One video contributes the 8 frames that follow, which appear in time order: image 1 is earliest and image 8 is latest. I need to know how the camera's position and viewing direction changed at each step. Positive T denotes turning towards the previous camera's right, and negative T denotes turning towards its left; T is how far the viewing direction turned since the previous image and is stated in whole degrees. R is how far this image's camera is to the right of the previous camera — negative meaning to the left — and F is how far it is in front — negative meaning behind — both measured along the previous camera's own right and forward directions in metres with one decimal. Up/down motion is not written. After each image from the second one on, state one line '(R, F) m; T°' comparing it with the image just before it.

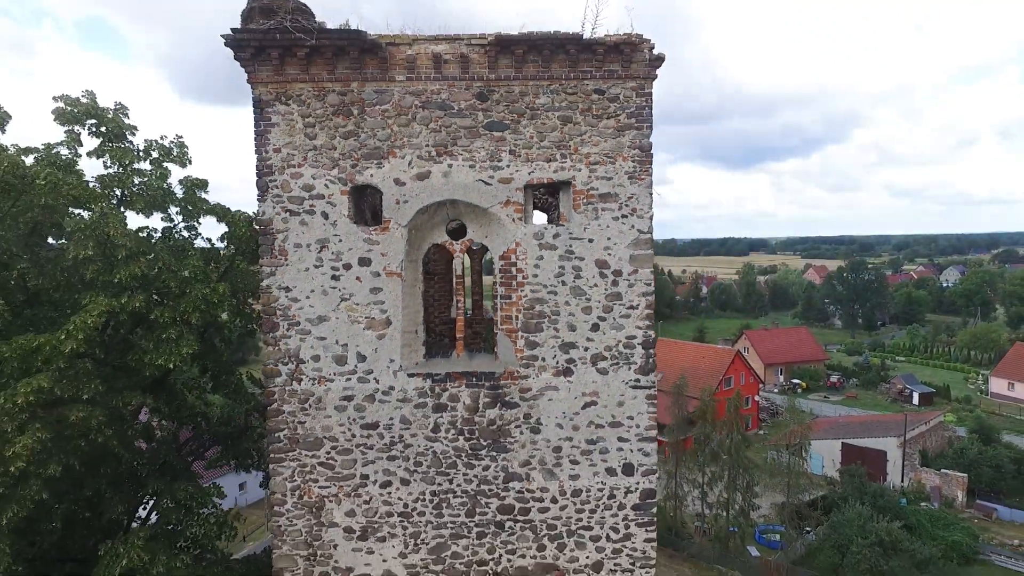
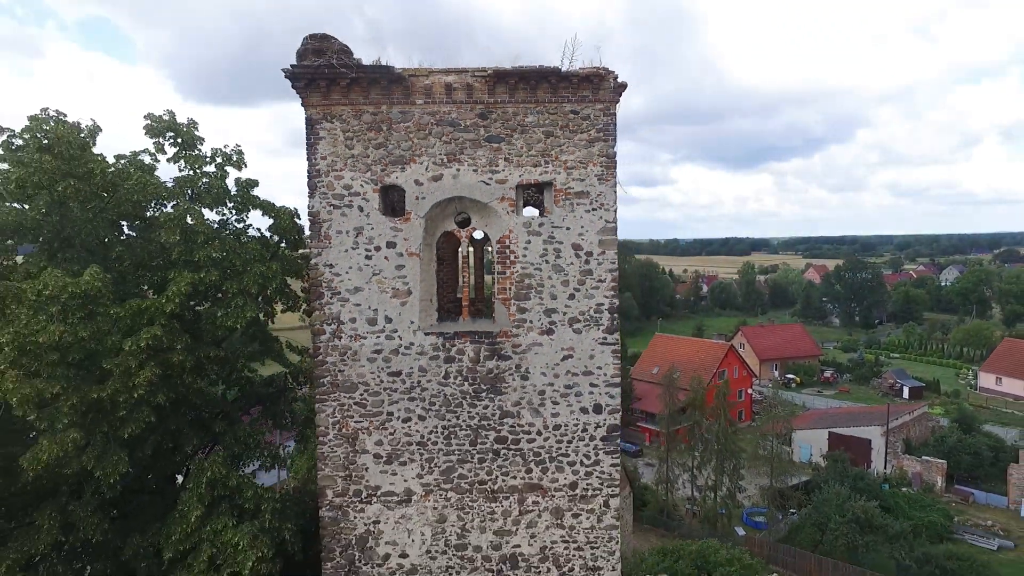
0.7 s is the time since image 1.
(+0.1, -1.1) m; 0°
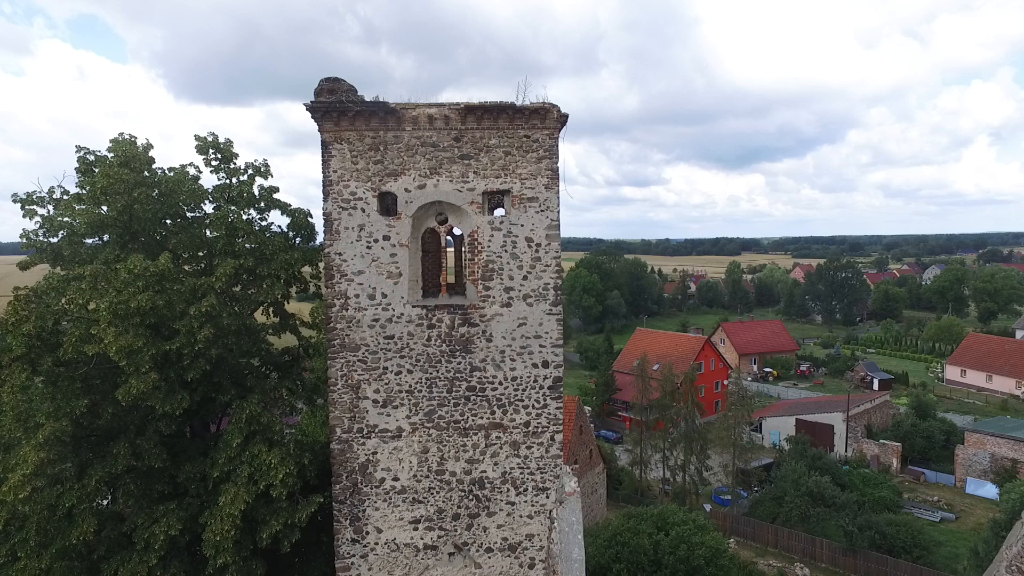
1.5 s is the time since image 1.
(+0.3, -1.5) m; +1°
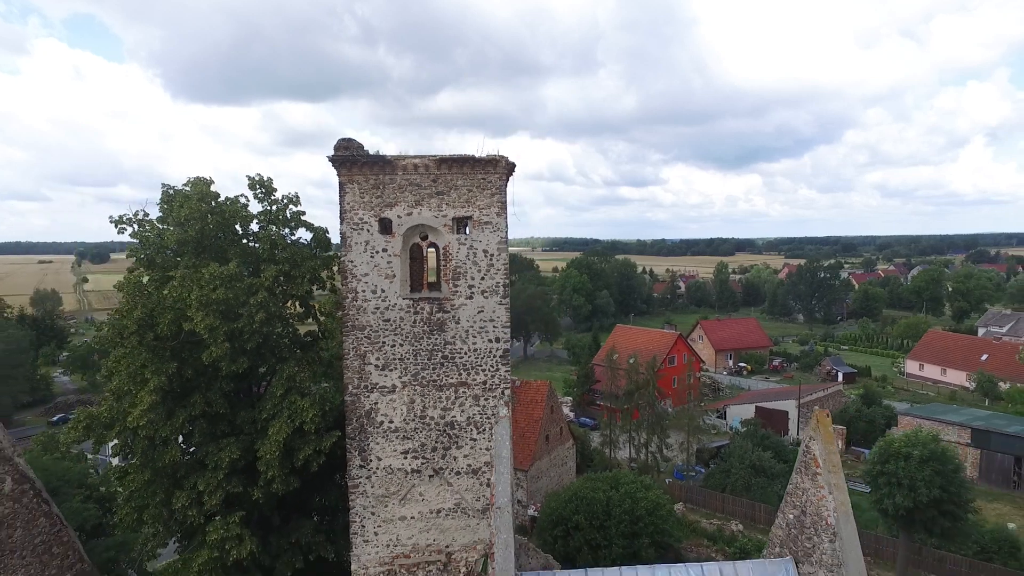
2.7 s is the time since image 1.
(+0.6, -2.7) m; 0°
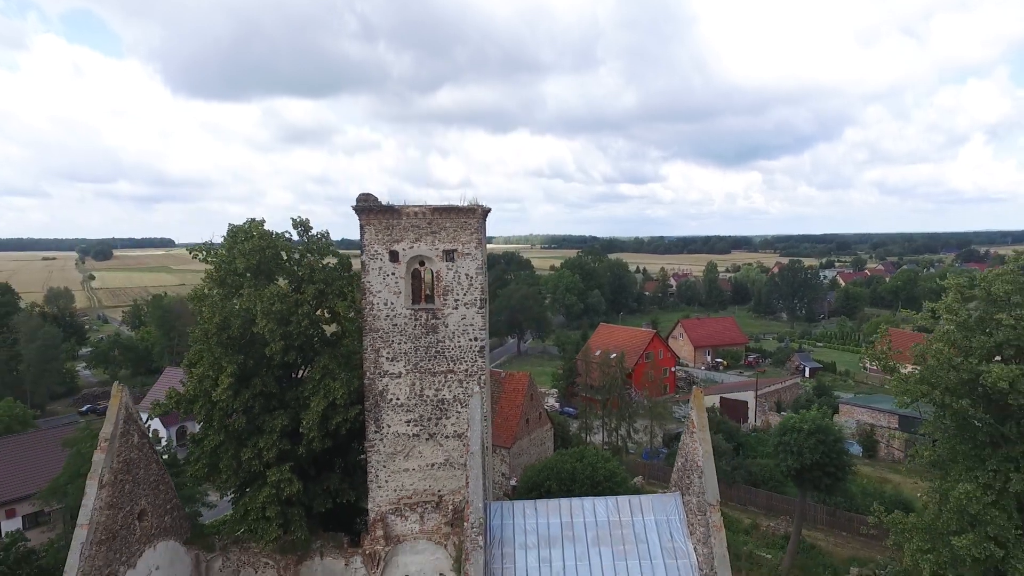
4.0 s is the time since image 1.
(+0.5, -3.4) m; 0°
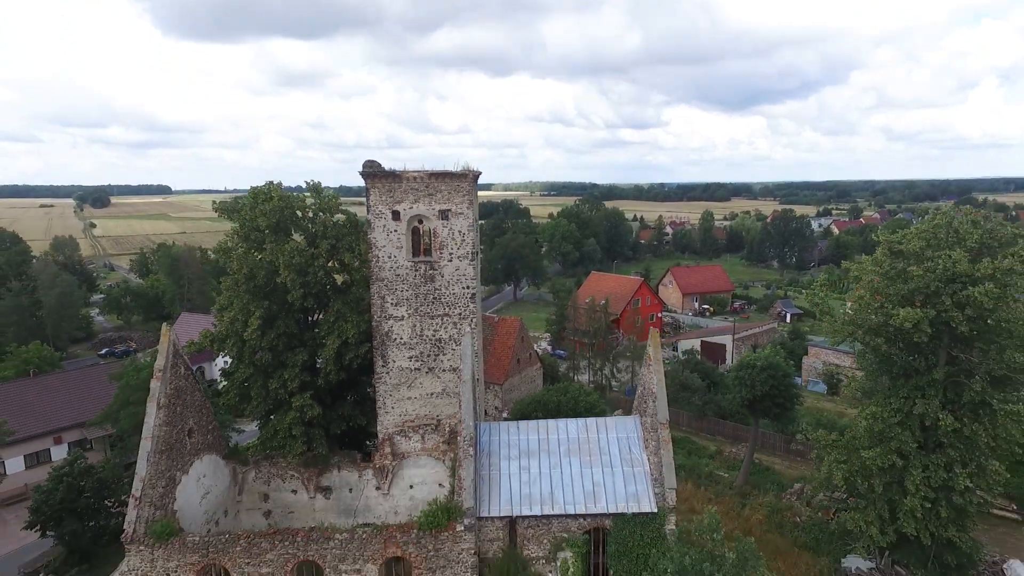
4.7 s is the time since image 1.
(+0.3, -1.9) m; 0°
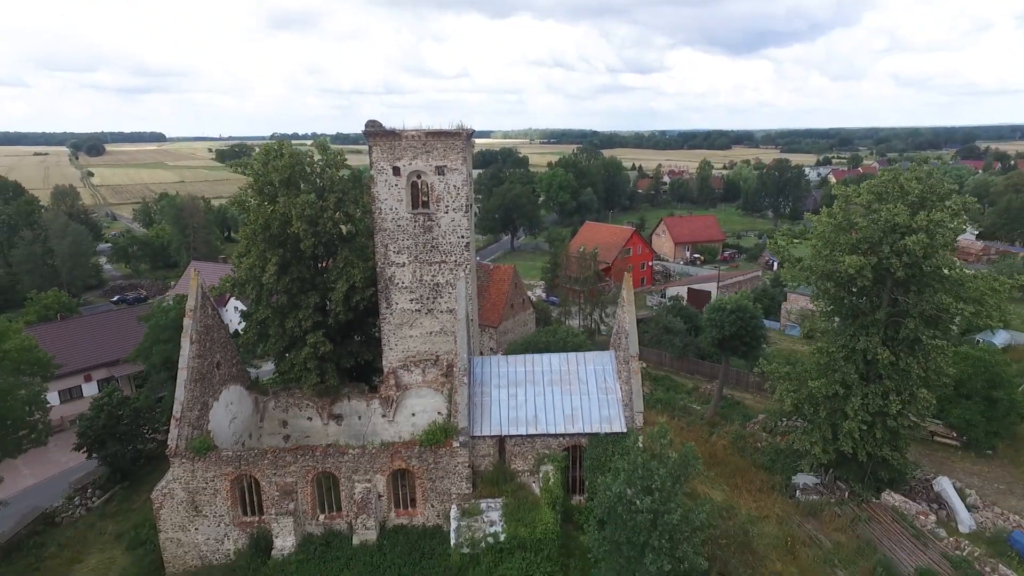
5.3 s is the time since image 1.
(+0.2, -1.6) m; 0°
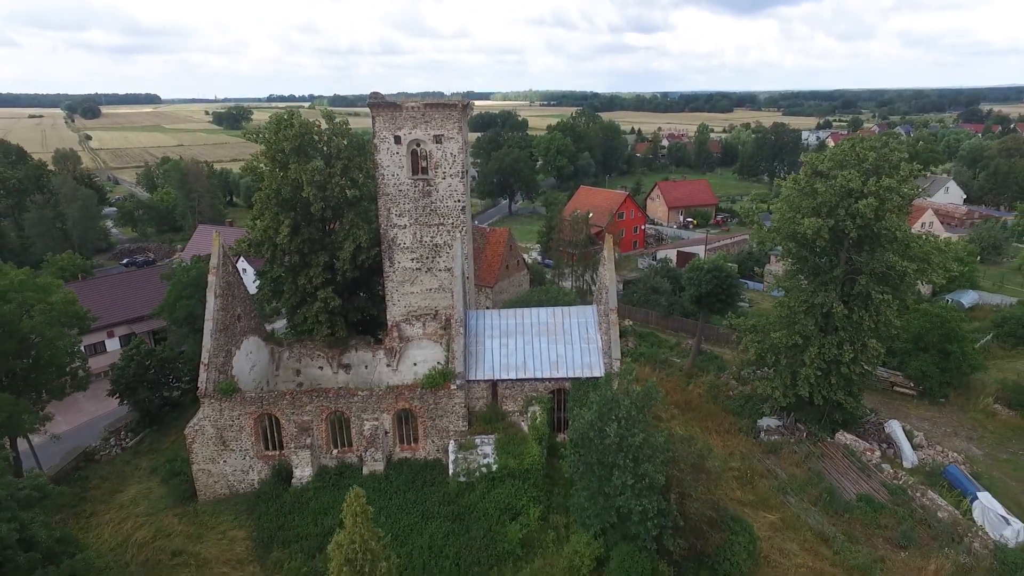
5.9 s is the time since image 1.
(+0.2, -1.5) m; 0°
